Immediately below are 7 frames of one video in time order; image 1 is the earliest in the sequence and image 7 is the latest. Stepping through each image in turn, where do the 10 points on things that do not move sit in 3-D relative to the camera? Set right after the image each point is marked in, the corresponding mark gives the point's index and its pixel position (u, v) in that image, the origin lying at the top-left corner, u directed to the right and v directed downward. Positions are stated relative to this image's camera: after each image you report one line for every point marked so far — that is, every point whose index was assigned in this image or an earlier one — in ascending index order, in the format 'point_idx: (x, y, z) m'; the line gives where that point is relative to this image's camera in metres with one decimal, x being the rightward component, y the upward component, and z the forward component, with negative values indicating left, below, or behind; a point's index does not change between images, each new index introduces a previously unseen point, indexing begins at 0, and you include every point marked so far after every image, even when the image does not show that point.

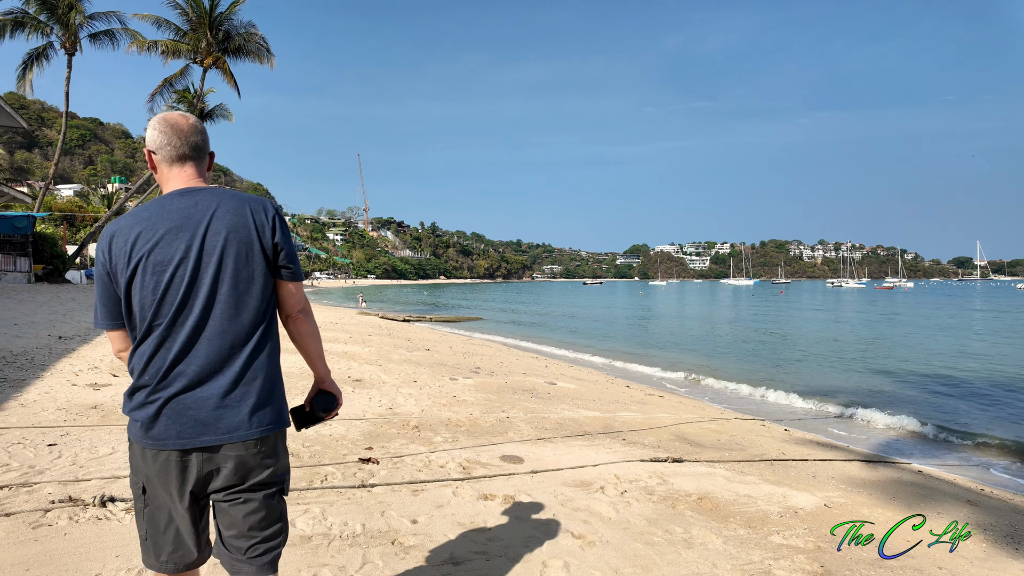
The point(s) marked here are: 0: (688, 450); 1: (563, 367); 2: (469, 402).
0: (+2.1, -1.9, +6.9) m
1: (+1.3, -2.1, +15.4) m
2: (-0.6, -1.6, +8.3) m
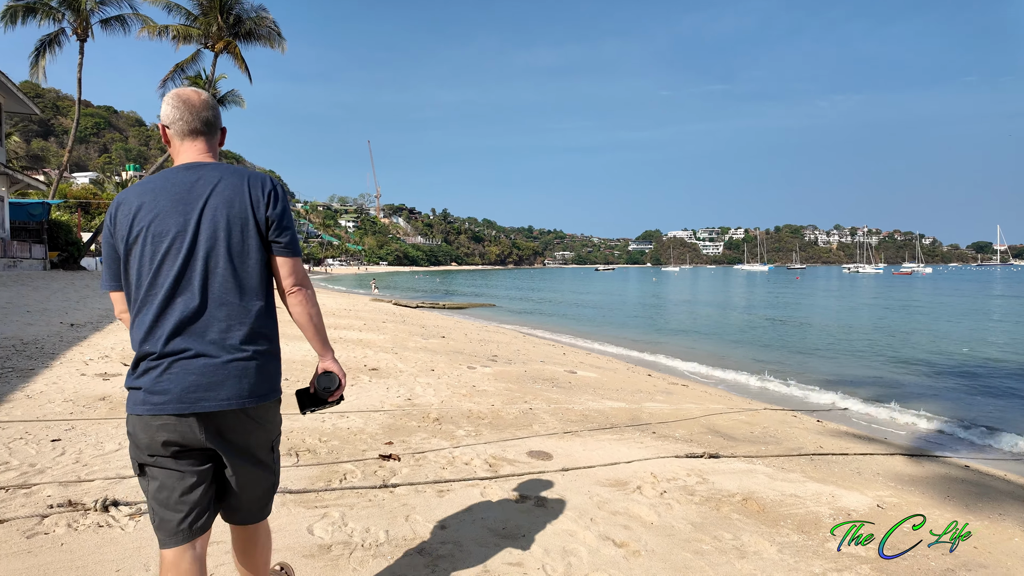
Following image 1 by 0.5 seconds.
0: (+2.4, -1.7, +6.5) m
1: (+1.8, -1.7, +15.0) m
2: (-0.3, -1.4, +8.0) m
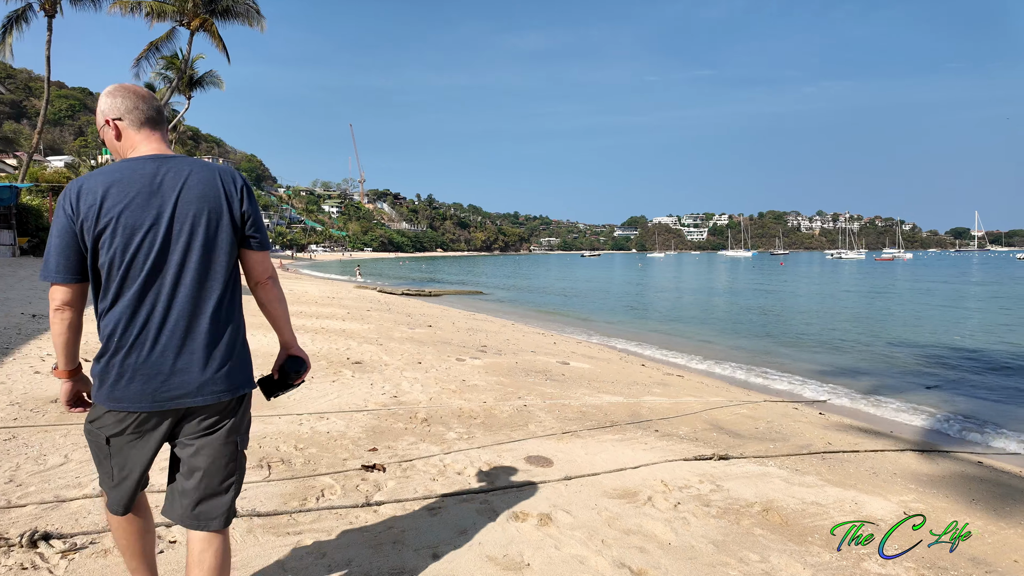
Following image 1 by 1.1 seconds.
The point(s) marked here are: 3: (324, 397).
0: (+2.3, -1.6, +6.2) m
1: (+1.5, -1.4, +14.6) m
2: (-0.4, -1.3, +7.6) m
3: (-2.0, -1.2, +6.3) m
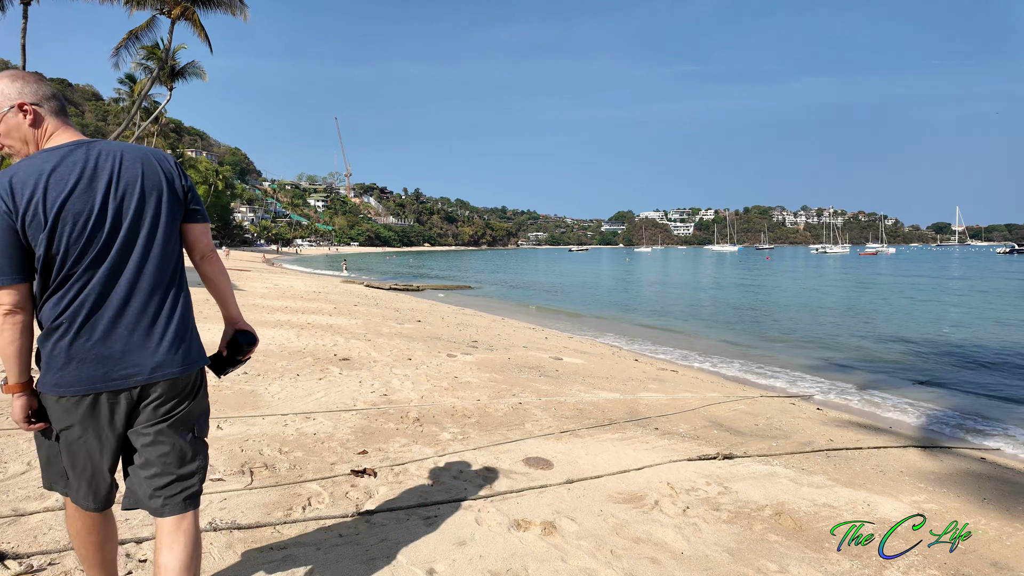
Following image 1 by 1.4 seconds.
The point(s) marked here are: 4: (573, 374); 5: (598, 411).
0: (+2.3, -1.6, +6.0) m
1: (+1.3, -1.3, +14.4) m
2: (-0.5, -1.2, +7.3) m
3: (-2.1, -1.1, +6.0) m
4: (+1.0, -1.3, +9.2) m
5: (+1.0, -1.4, +6.6) m
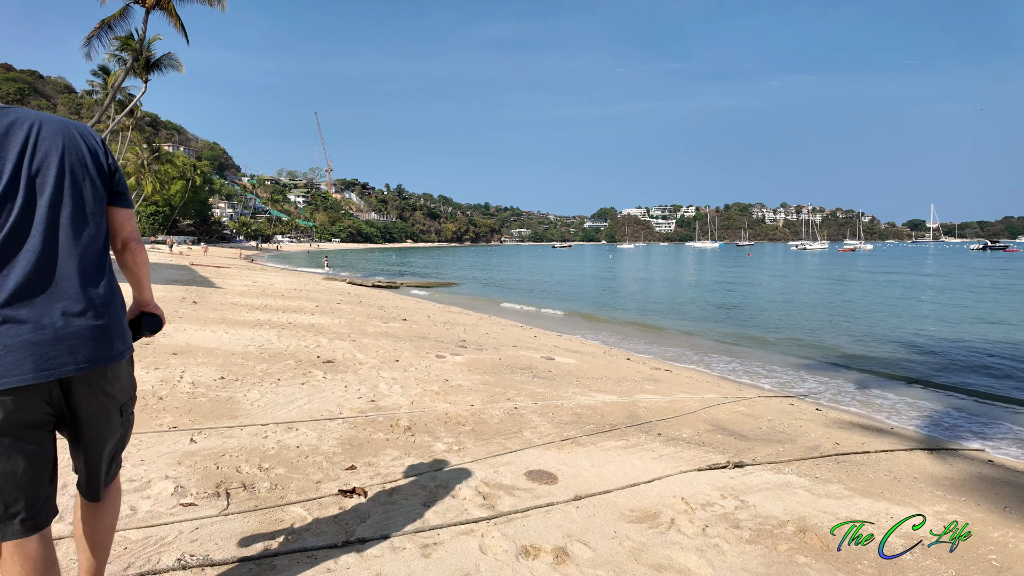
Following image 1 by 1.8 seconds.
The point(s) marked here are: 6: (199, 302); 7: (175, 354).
0: (+2.2, -1.5, +5.7) m
1: (+1.0, -1.2, +14.1) m
2: (-0.6, -1.2, +7.0) m
3: (-2.1, -1.1, +5.7) m
4: (+0.8, -1.3, +8.9) m
5: (+0.9, -1.4, +6.3) m
6: (-7.6, -0.3, +14.3) m
7: (-4.4, -0.9, +7.7) m
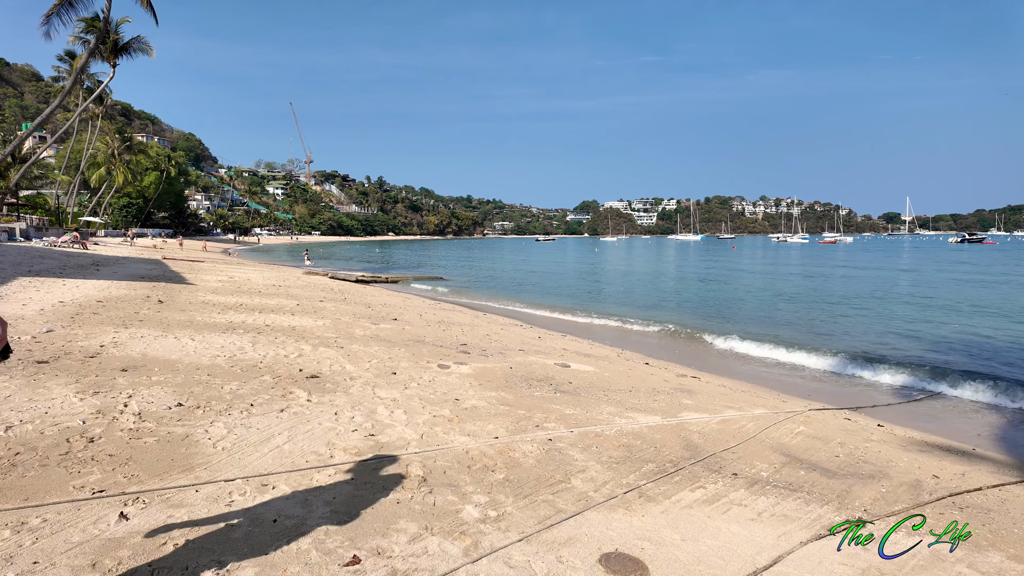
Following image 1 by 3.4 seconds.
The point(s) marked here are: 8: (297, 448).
0: (+2.5, -1.6, +4.5) m
1: (+1.0, -1.1, +12.9) m
2: (-0.3, -1.2, +5.7) m
3: (-1.8, -1.1, +4.4) m
4: (+1.0, -1.3, +7.7) m
5: (+1.2, -1.4, +5.1) m
6: (-7.6, -0.3, +12.8) m
7: (-4.2, -0.9, +6.3) m
8: (-1.6, -1.2, +4.3) m
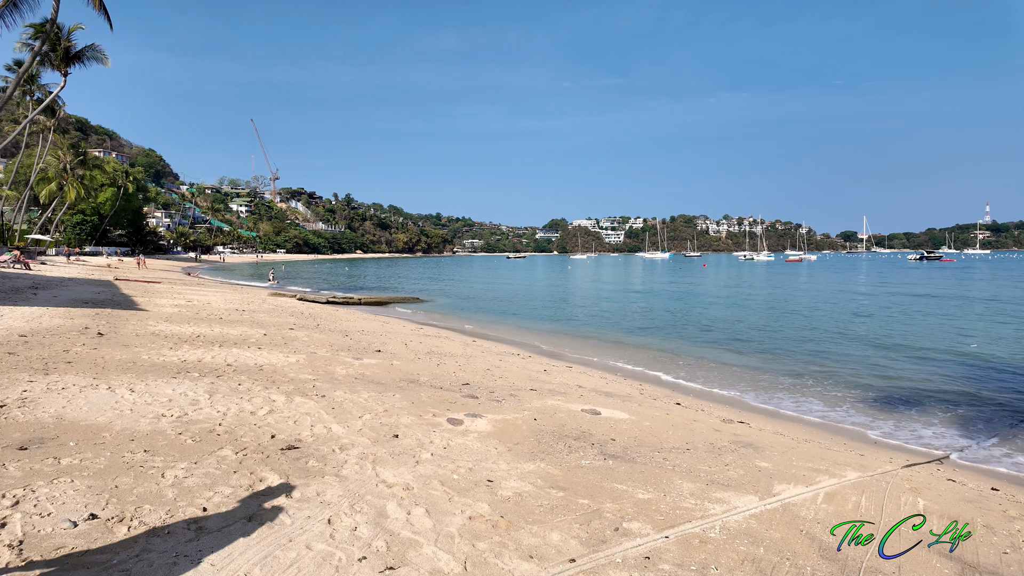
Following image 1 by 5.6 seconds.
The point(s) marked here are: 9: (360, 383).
0: (+3.0, -1.8, +3.1) m
1: (+1.1, -1.6, +11.4) m
2: (+0.1, -1.5, +4.1) m
3: (-1.3, -1.4, +2.7) m
4: (+1.4, -1.7, +6.2) m
5: (+1.7, -1.7, +3.6) m
6: (-7.5, -0.8, +10.8) m
7: (-3.7, -1.2, +4.5) m
8: (-1.1, -1.4, +2.7) m
9: (-2.1, -1.3, +8.3) m
